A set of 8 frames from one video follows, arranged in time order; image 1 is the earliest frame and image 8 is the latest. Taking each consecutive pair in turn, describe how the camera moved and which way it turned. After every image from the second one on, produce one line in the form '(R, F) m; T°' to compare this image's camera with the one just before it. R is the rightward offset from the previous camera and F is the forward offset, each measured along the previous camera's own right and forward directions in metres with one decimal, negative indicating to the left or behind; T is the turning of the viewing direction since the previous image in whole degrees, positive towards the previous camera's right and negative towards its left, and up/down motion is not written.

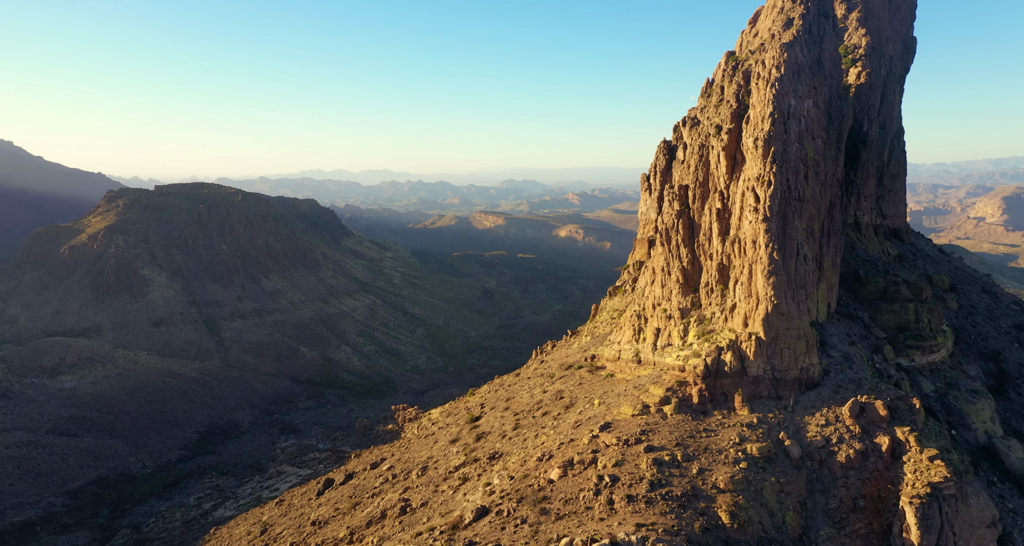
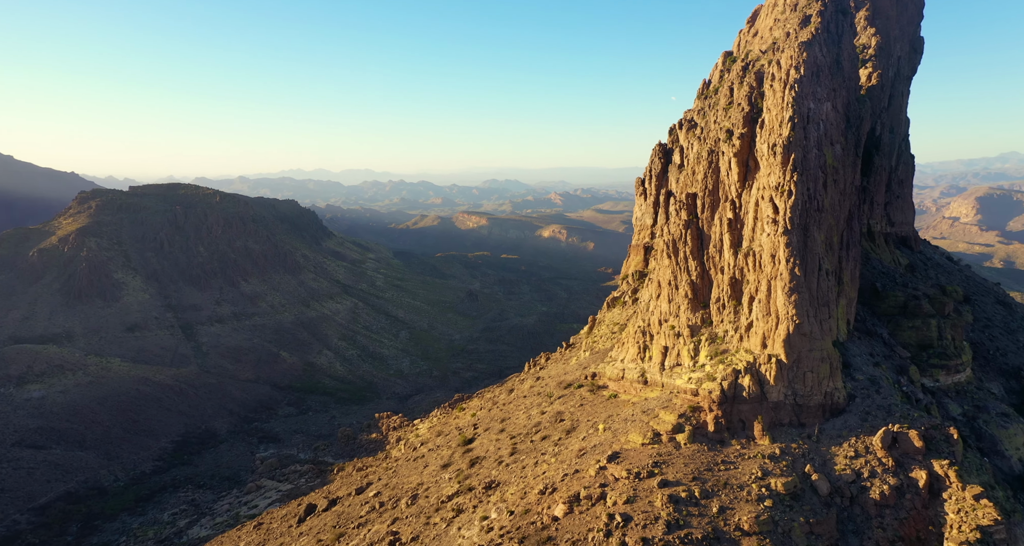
(-0.8, +2.9) m; +1°
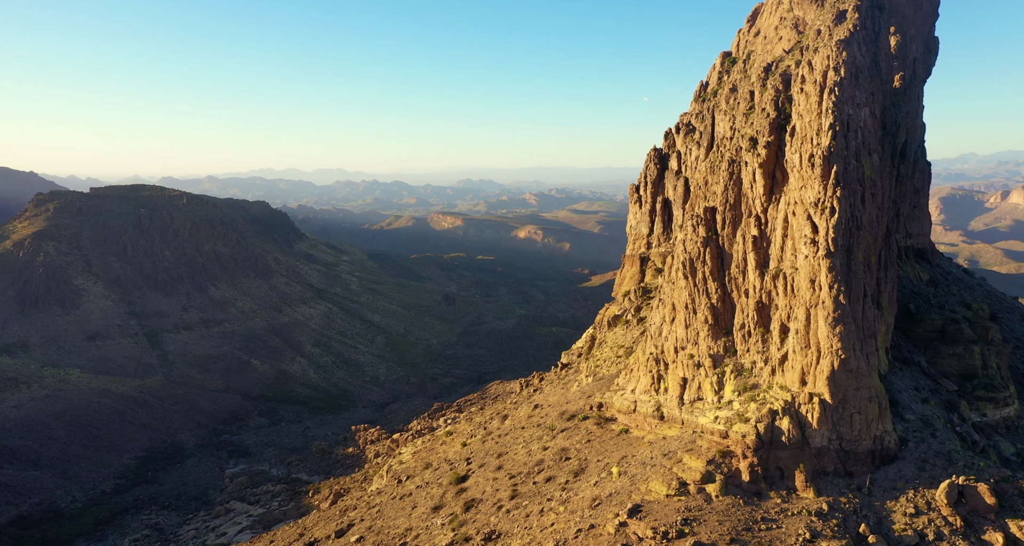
(-1.3, +4.1) m; +2°
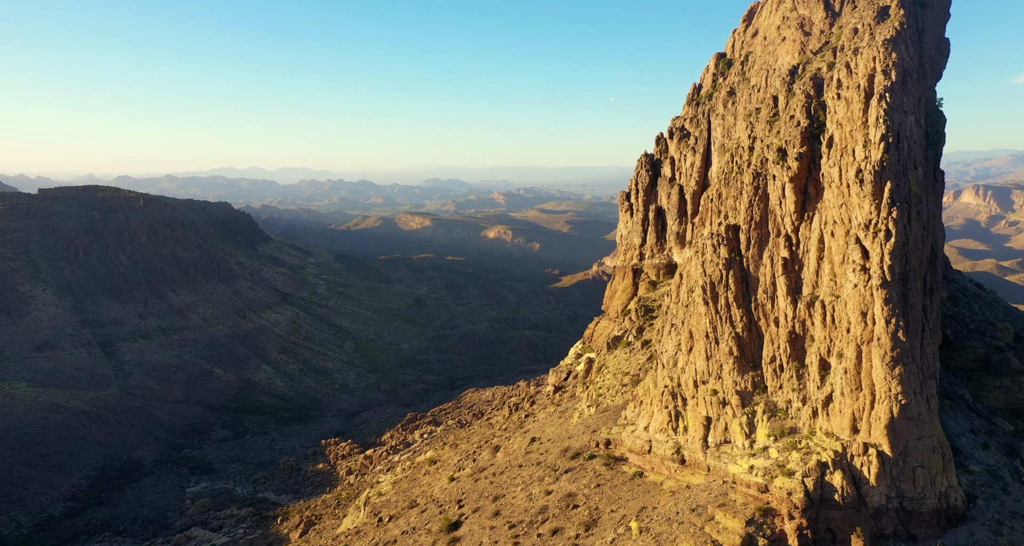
(-1.5, +4.1) m; +3°
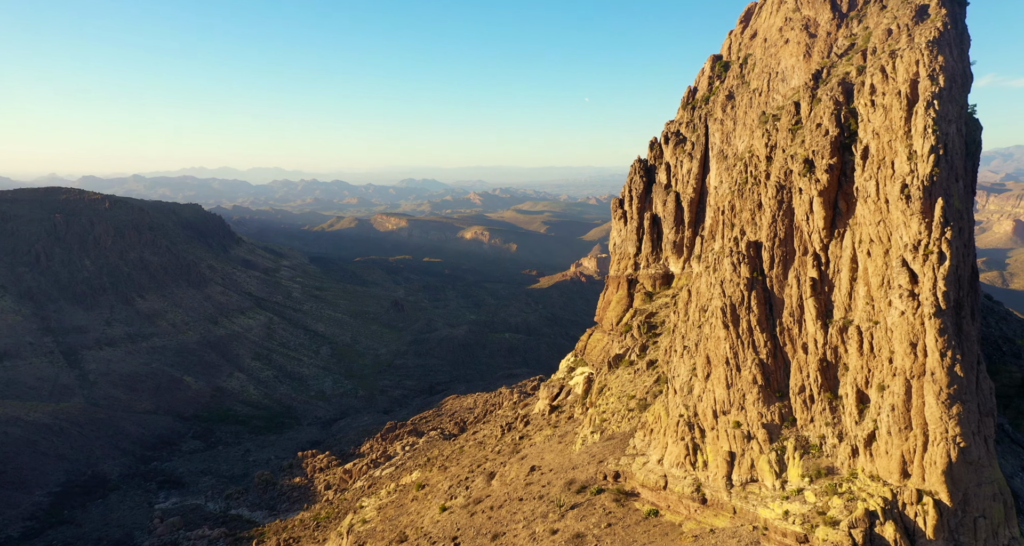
(-1.2, +2.9) m; +2°
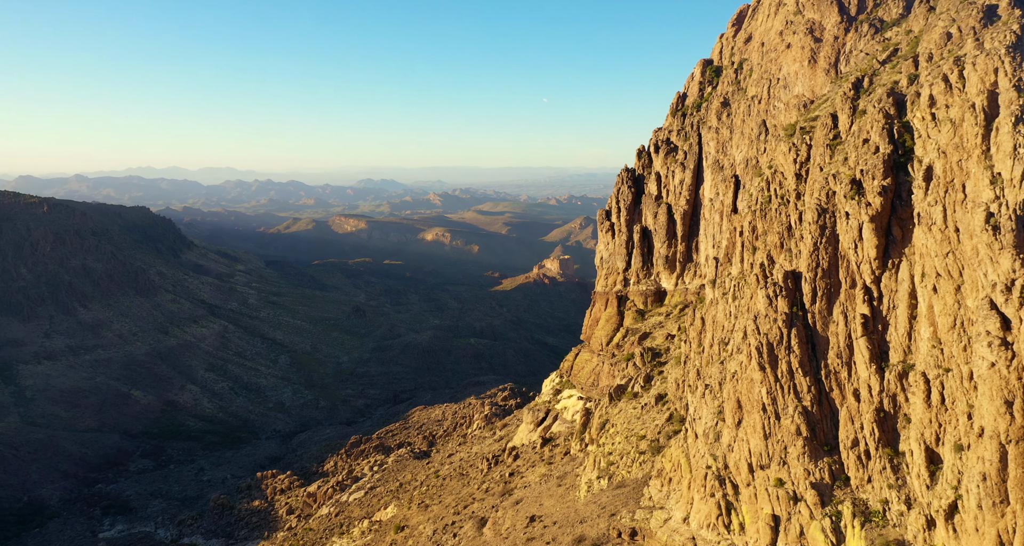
(-1.8, +4.1) m; +3°
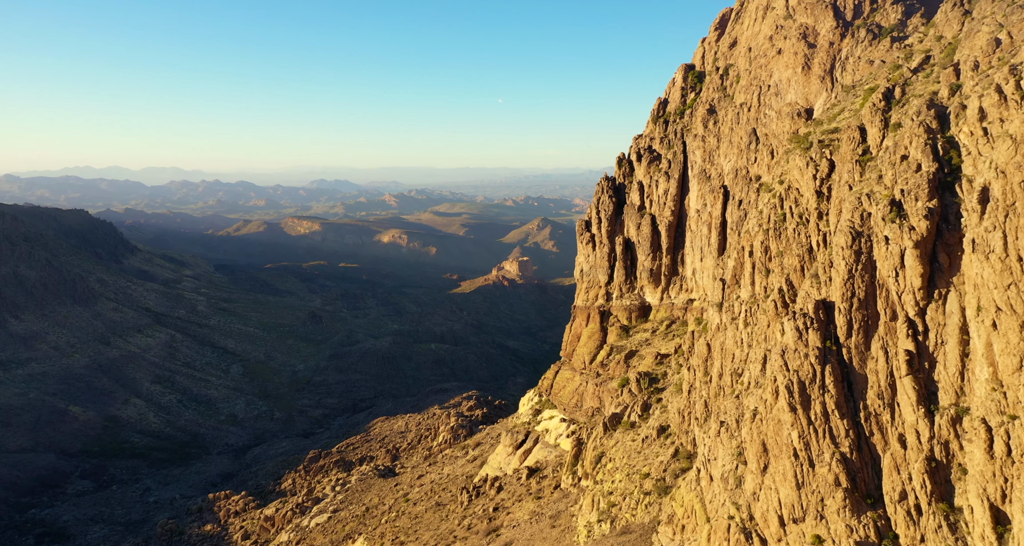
(-1.5, +3.3) m; +4°
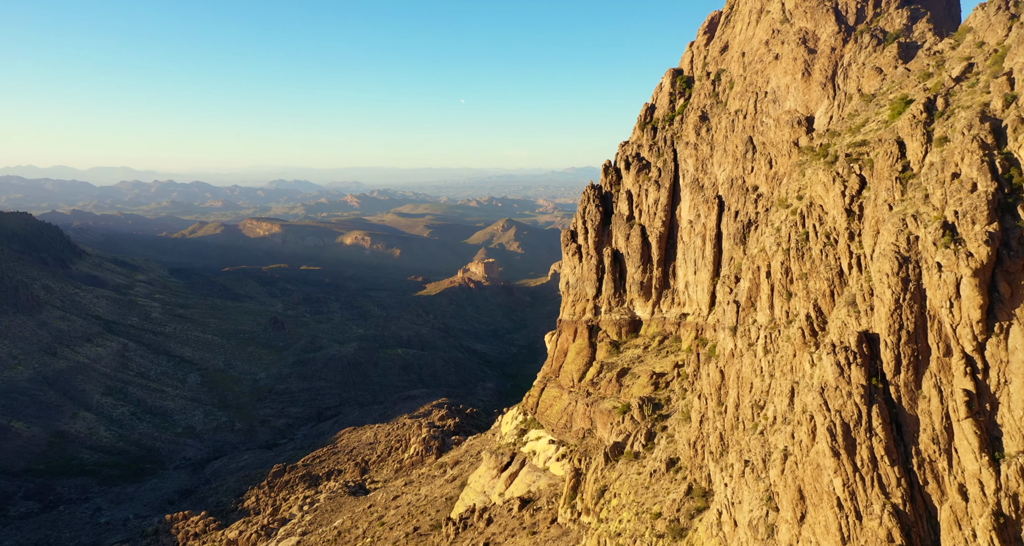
(-1.5, +2.9) m; +3°
